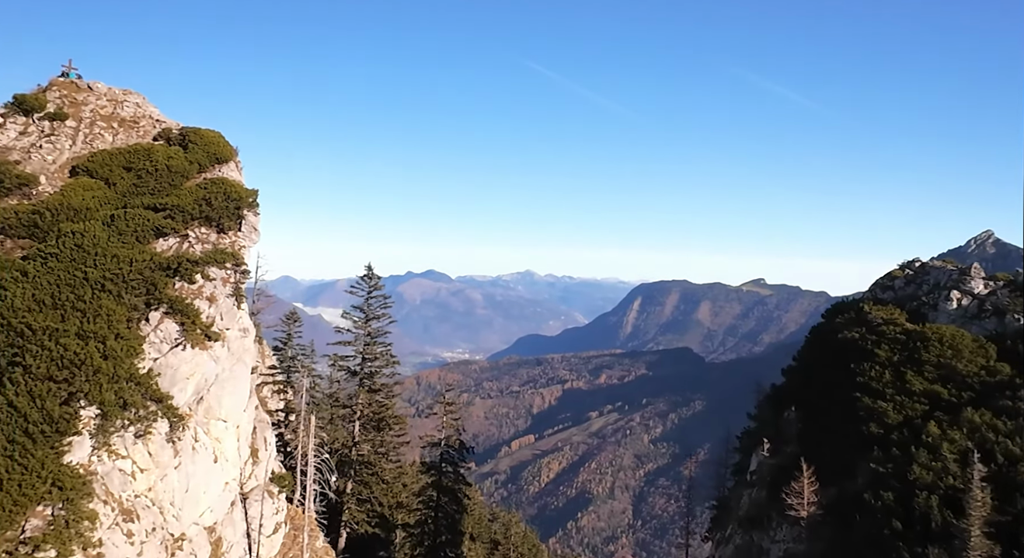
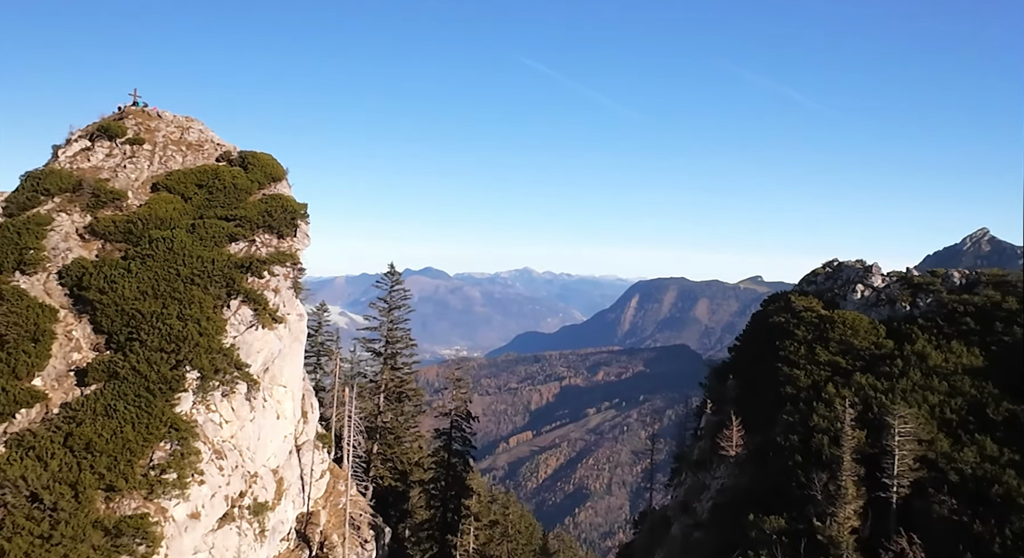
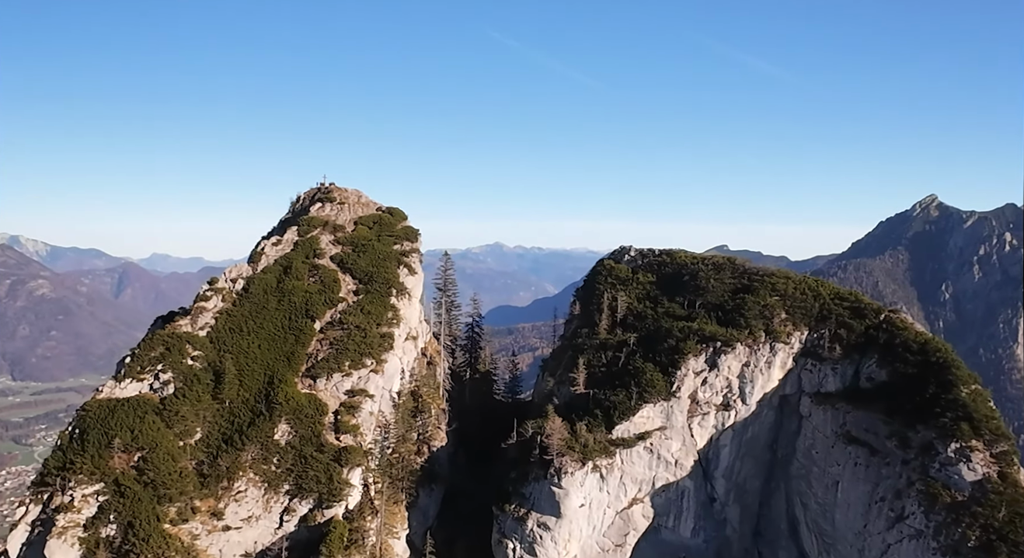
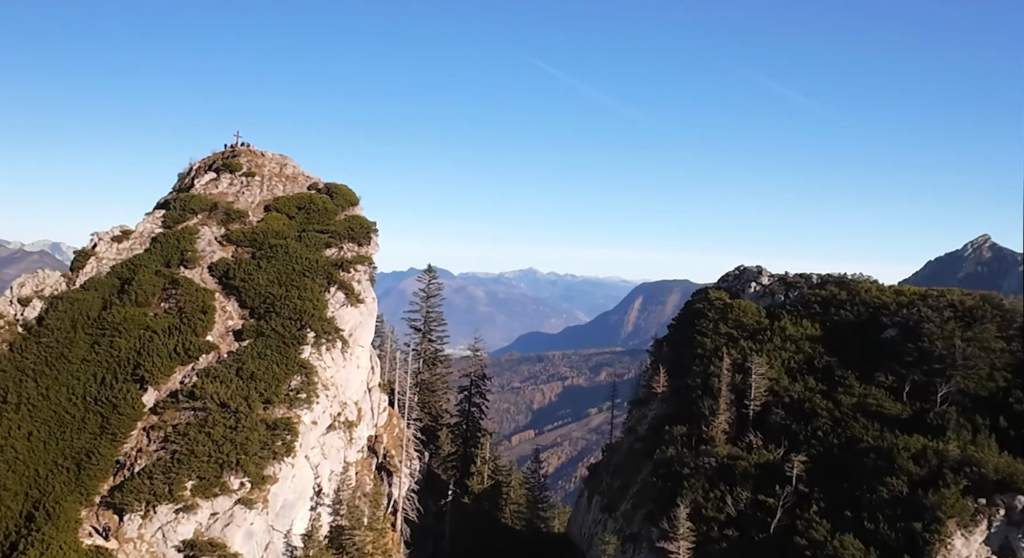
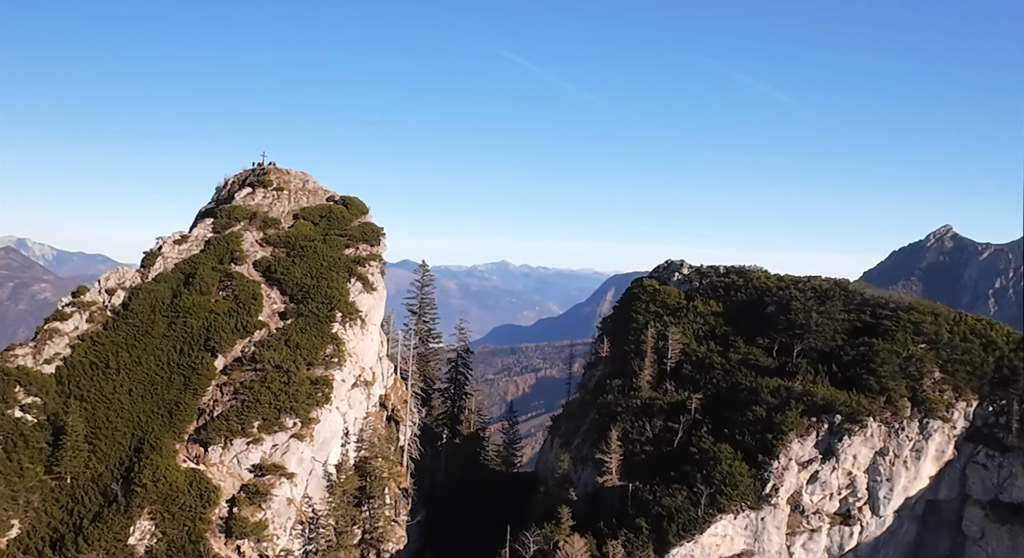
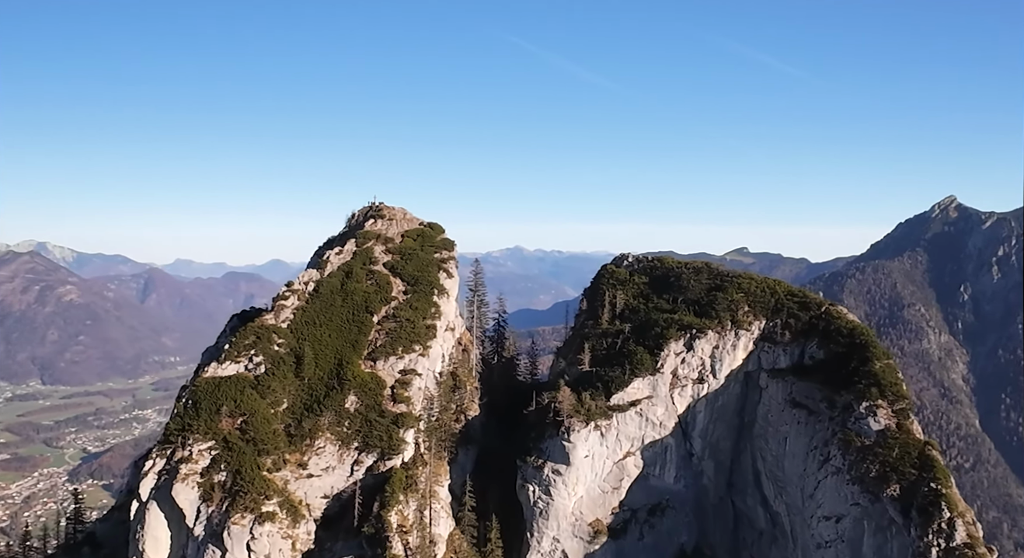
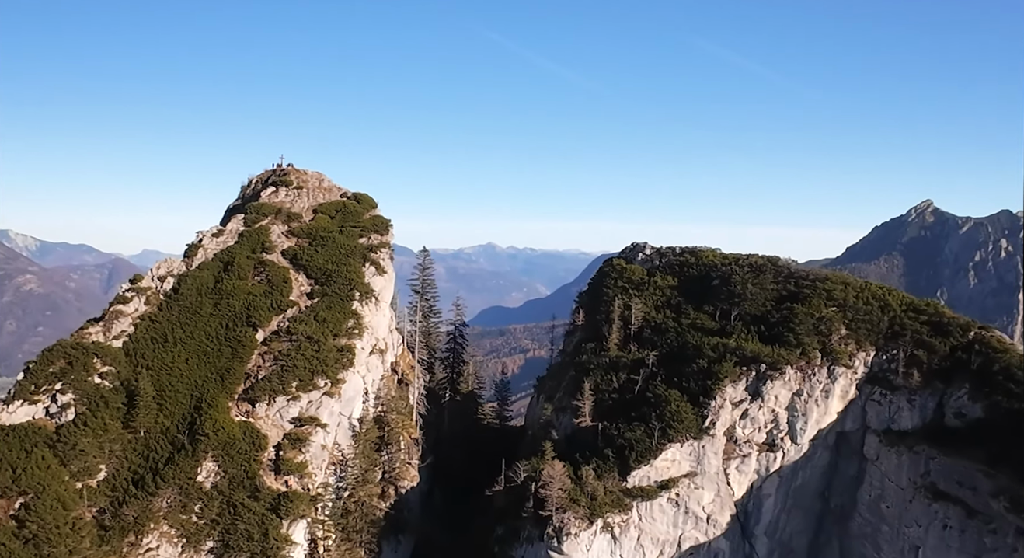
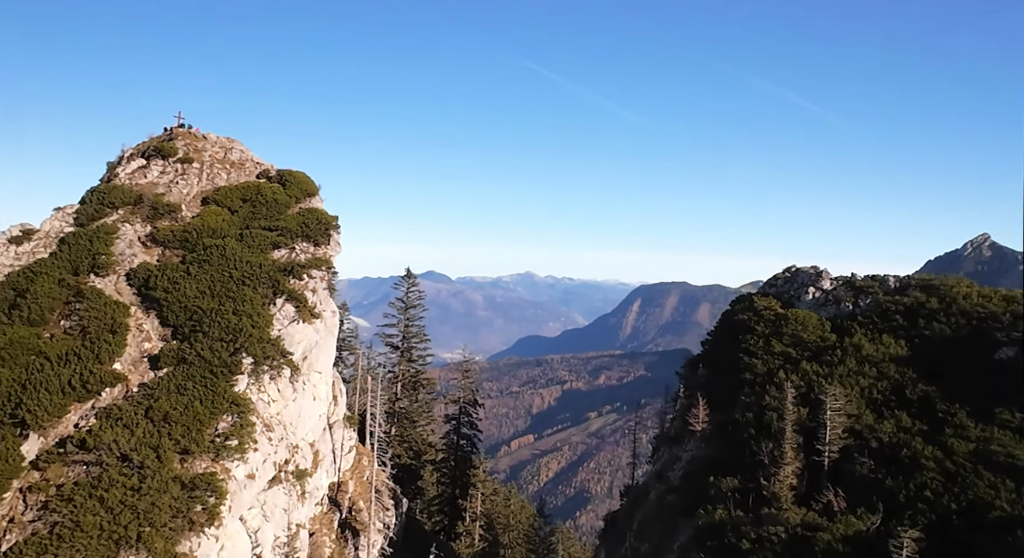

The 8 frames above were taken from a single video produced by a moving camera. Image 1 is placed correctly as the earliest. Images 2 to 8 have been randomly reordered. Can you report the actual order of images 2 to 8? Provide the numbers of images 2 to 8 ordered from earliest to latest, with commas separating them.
2, 8, 4, 5, 7, 3, 6
